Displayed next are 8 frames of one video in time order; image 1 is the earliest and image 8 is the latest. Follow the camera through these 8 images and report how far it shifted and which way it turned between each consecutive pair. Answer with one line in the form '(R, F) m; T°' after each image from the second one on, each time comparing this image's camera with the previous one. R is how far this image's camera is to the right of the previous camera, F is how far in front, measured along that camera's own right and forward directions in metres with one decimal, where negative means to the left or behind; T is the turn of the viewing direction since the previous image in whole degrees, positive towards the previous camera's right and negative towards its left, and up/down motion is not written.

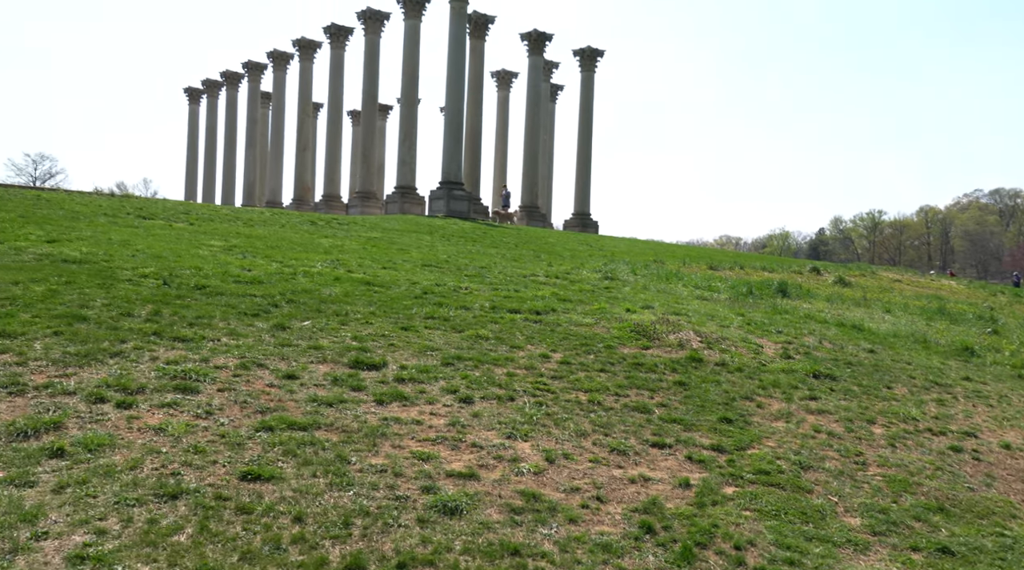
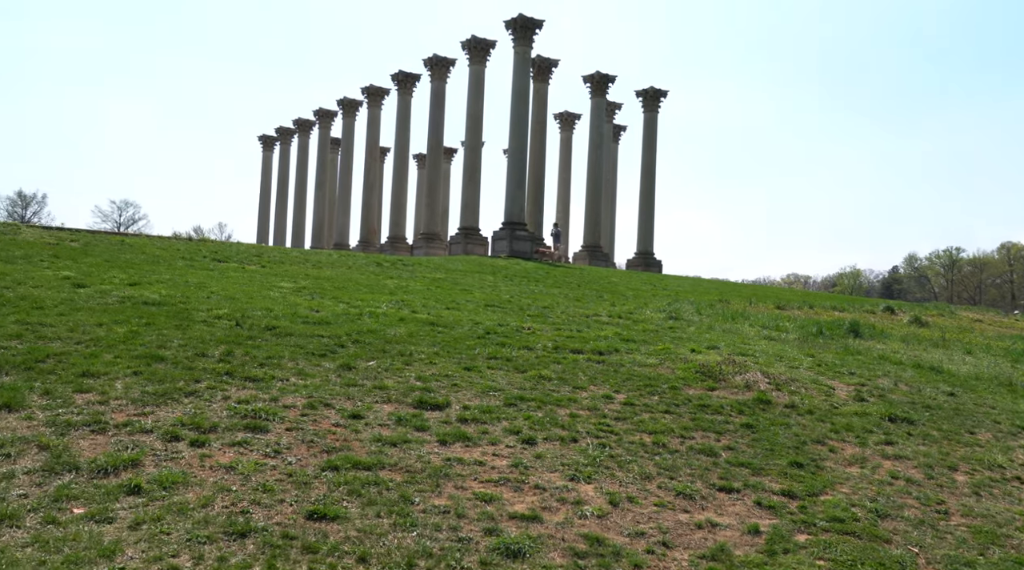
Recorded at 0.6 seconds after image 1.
(0.0, 0.0) m; -4°
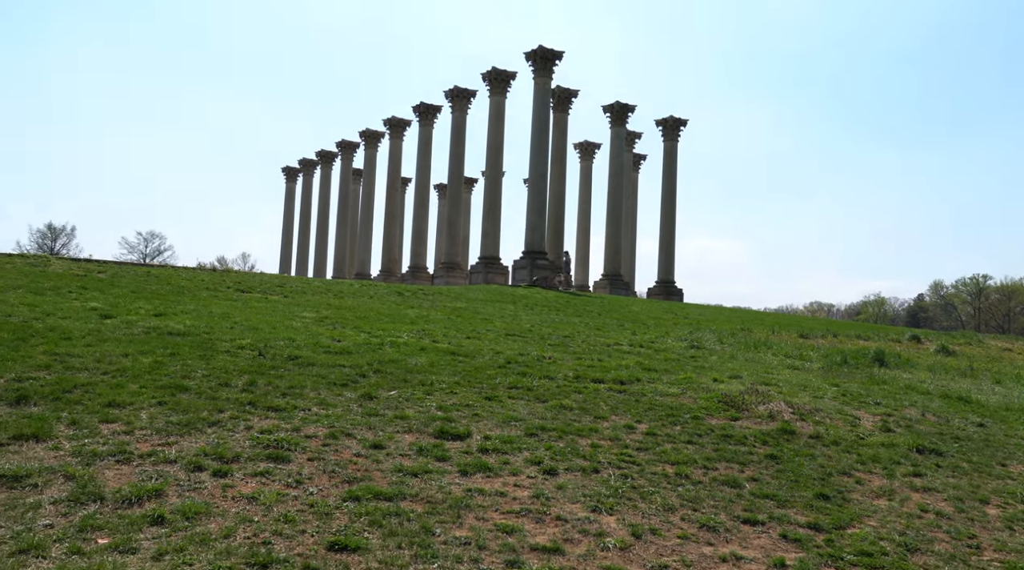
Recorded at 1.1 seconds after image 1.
(0.0, 0.0) m; -1°
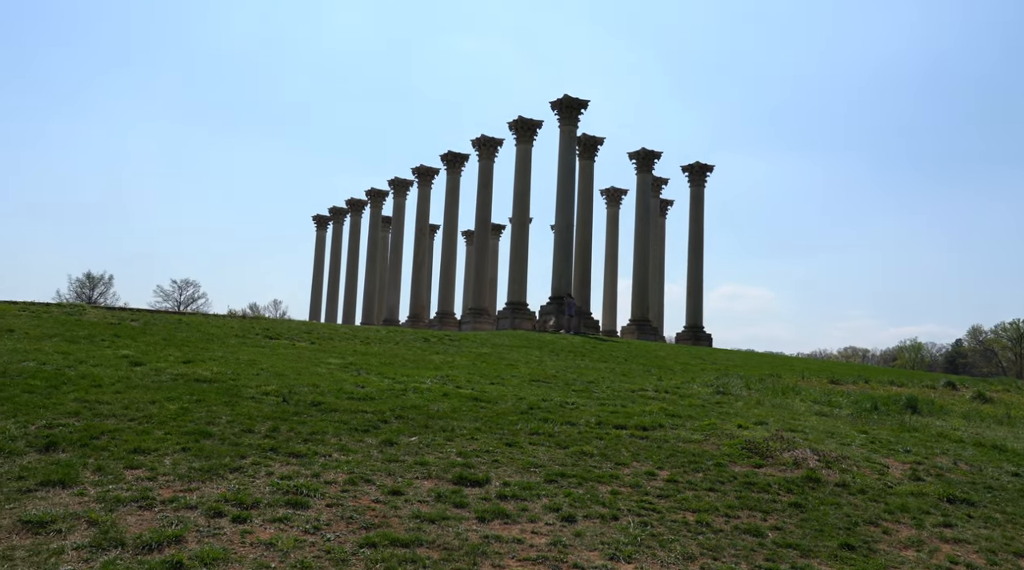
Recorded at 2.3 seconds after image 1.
(+0.2, -0.1) m; -2°
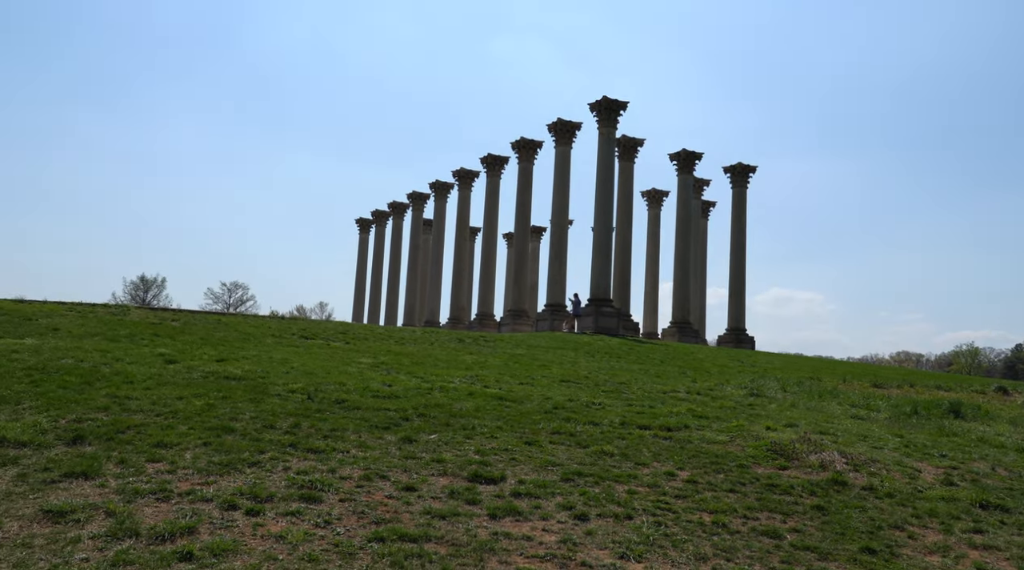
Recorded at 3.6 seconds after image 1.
(+0.5, 0.0) m; -3°
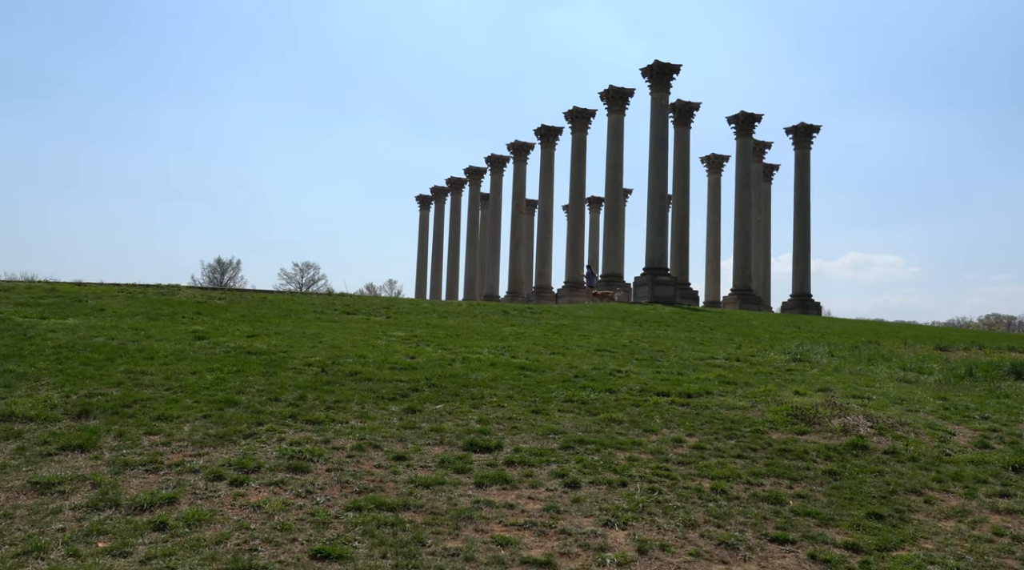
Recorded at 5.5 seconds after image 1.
(+1.2, +0.3) m; -4°
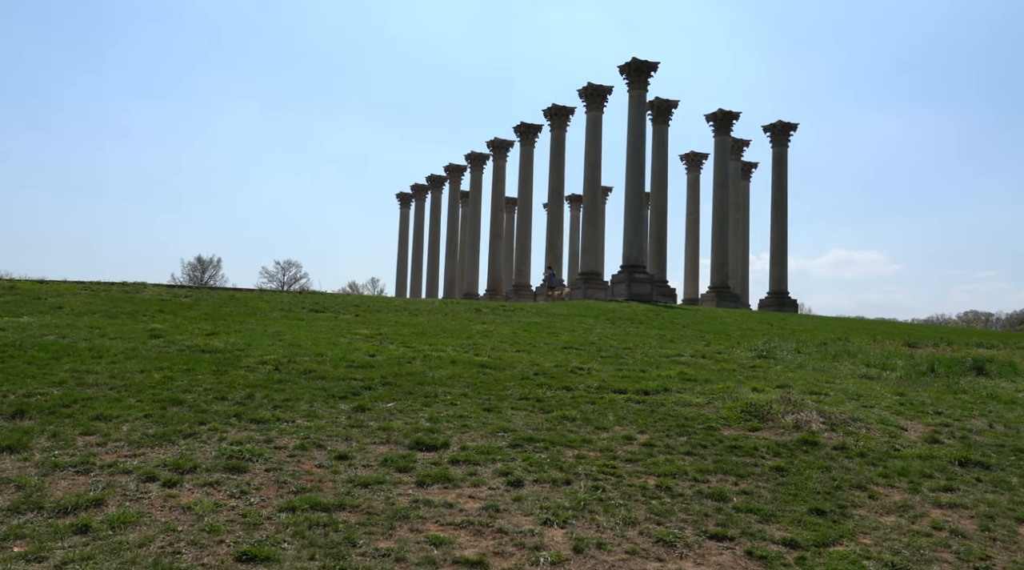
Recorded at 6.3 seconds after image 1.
(+0.6, +0.1) m; +1°
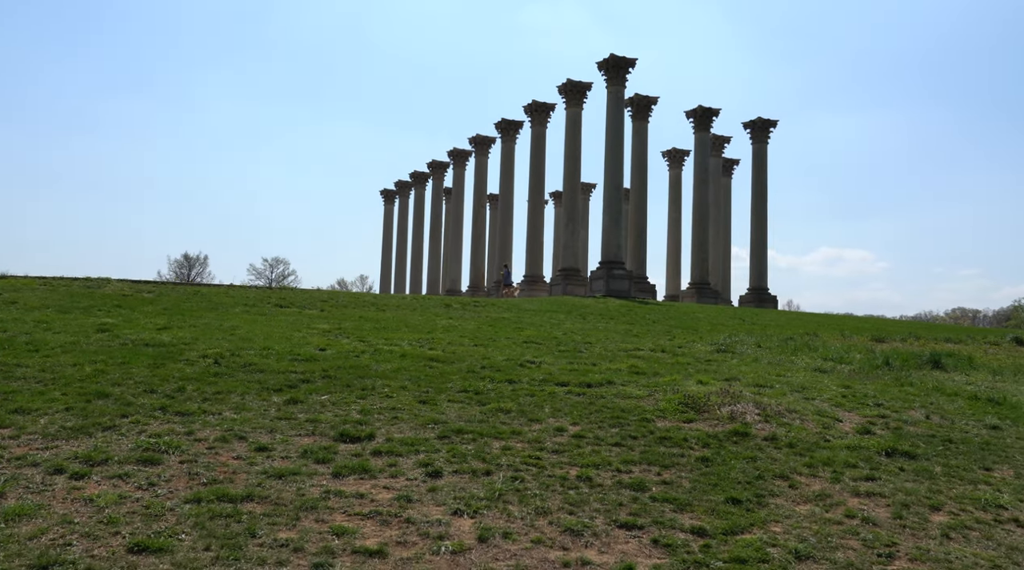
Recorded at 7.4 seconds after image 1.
(+1.0, 0.0) m; +1°
